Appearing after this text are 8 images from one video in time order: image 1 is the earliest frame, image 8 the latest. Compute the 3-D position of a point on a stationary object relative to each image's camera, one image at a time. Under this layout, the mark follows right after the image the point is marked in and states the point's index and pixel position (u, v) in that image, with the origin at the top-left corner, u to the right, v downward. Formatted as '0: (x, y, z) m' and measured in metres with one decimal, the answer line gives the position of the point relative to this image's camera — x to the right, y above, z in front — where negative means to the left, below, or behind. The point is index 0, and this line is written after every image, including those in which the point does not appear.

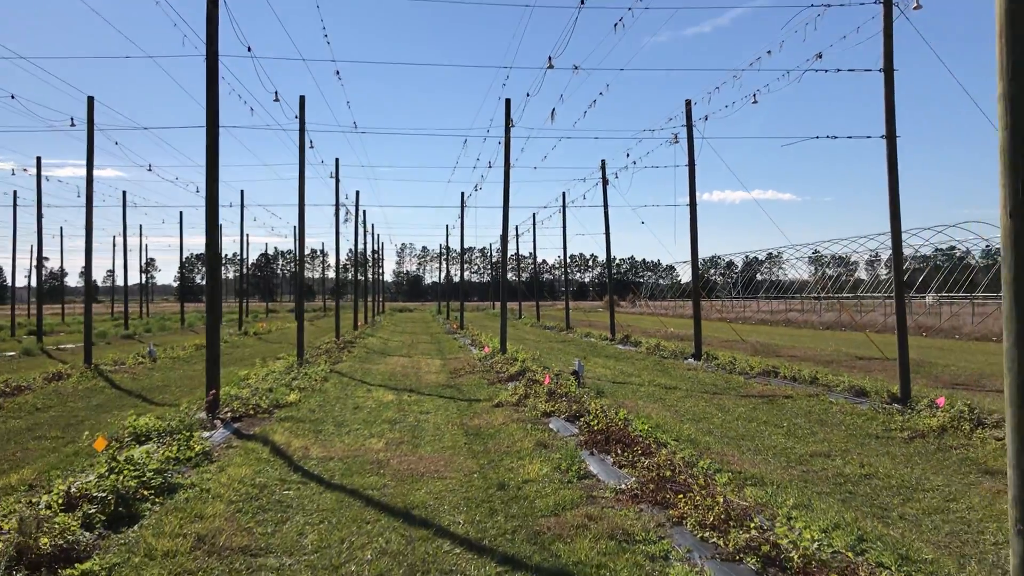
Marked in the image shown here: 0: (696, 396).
0: (+2.8, -1.7, +14.6) m
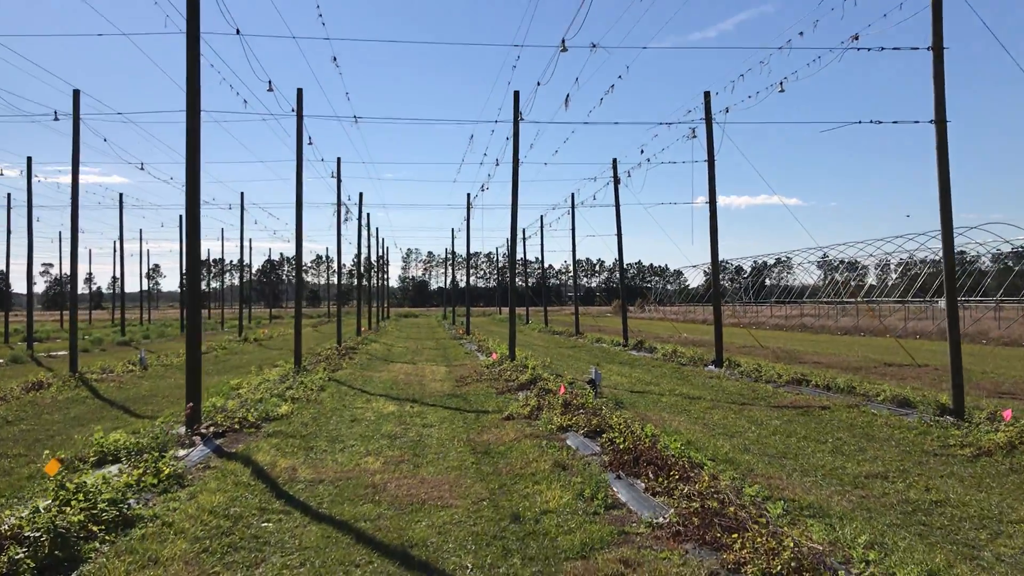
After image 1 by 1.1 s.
0: (+2.9, -1.7, +13.5) m
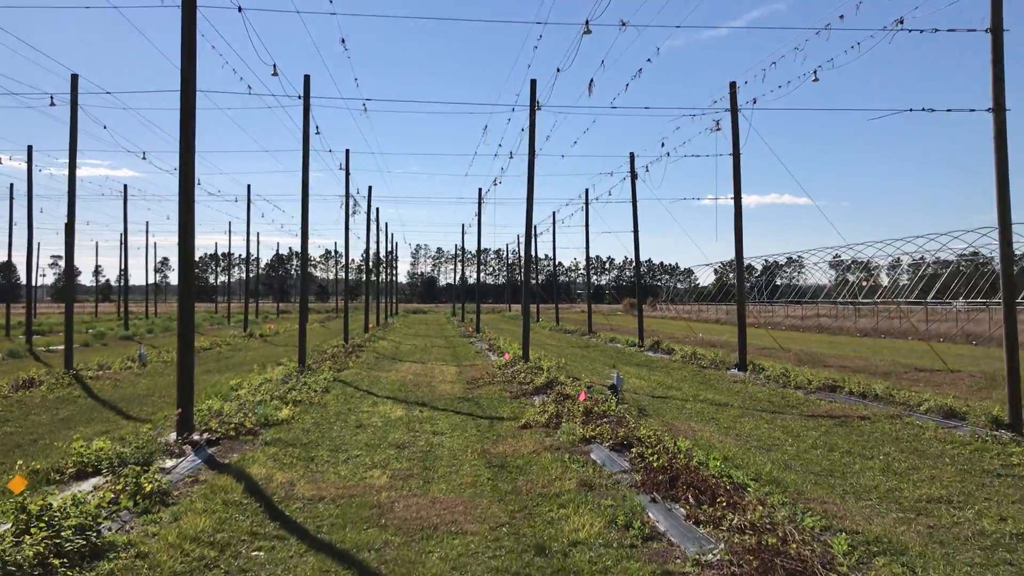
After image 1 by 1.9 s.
0: (+3.1, -1.7, +12.6) m
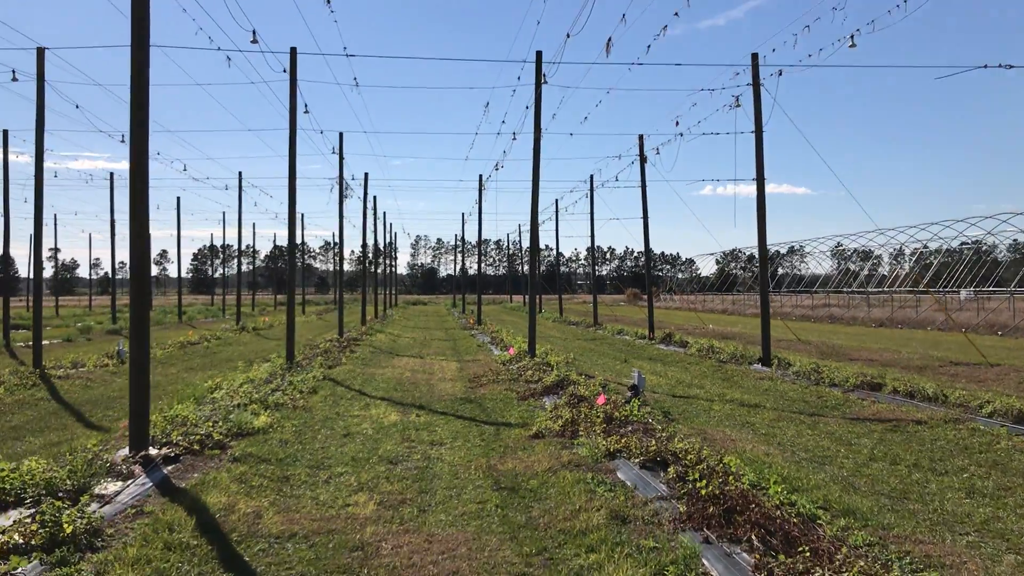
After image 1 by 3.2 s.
0: (+3.2, -1.5, +11.2) m
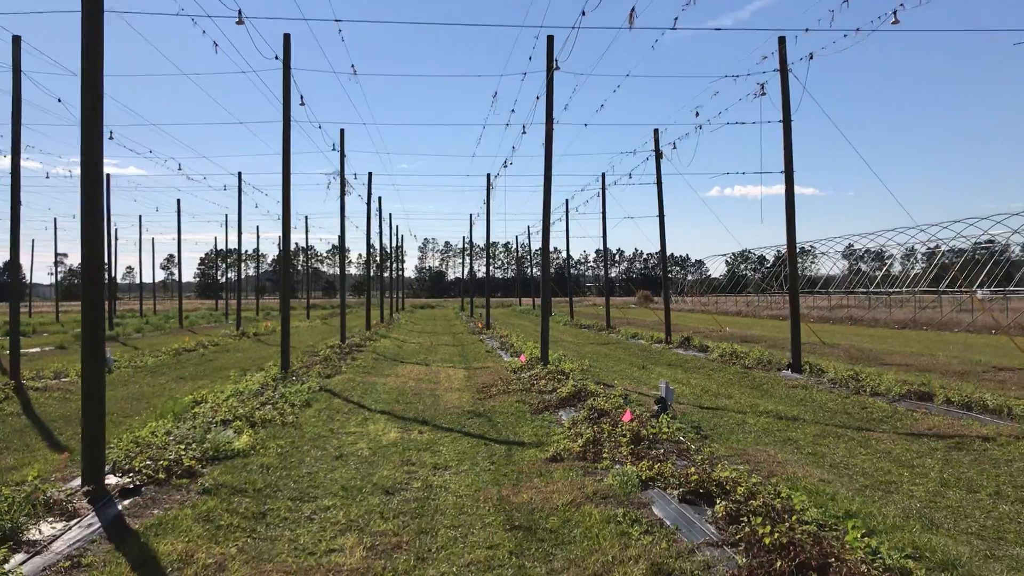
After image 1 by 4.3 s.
0: (+3.4, -1.5, +10.0) m
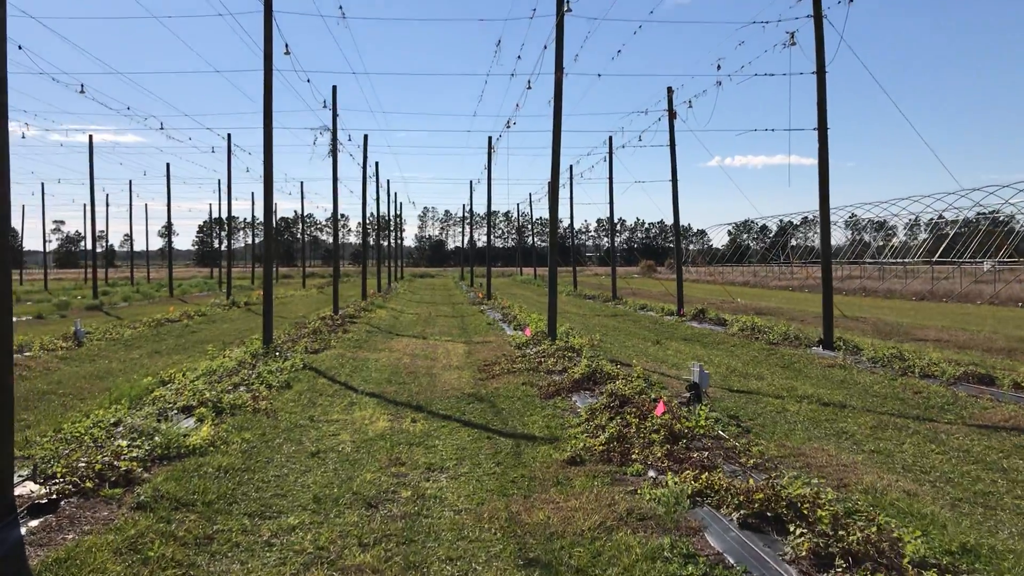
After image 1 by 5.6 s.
0: (+3.4, -1.3, +8.5) m
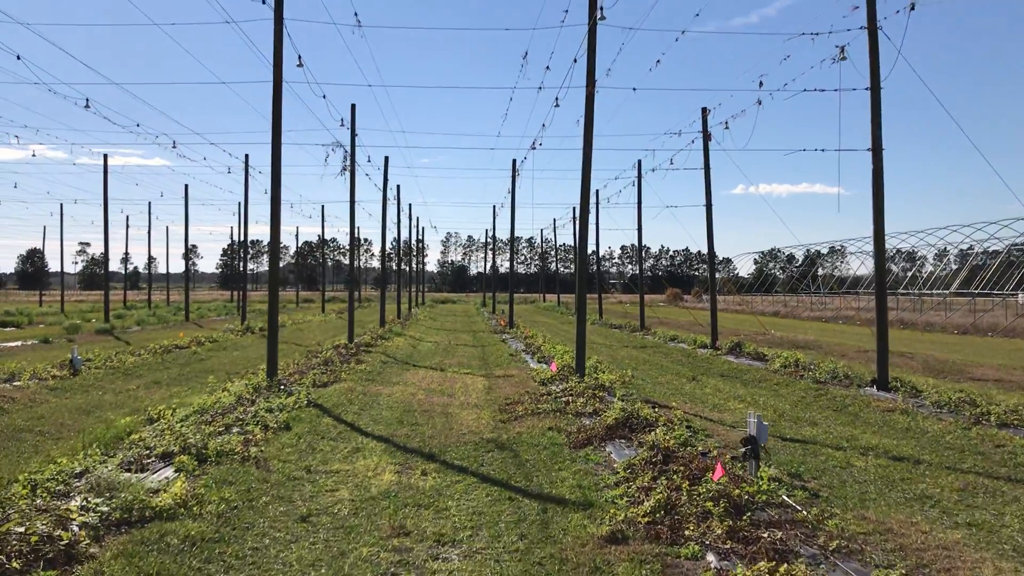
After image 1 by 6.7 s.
0: (+3.6, -1.6, +7.3) m
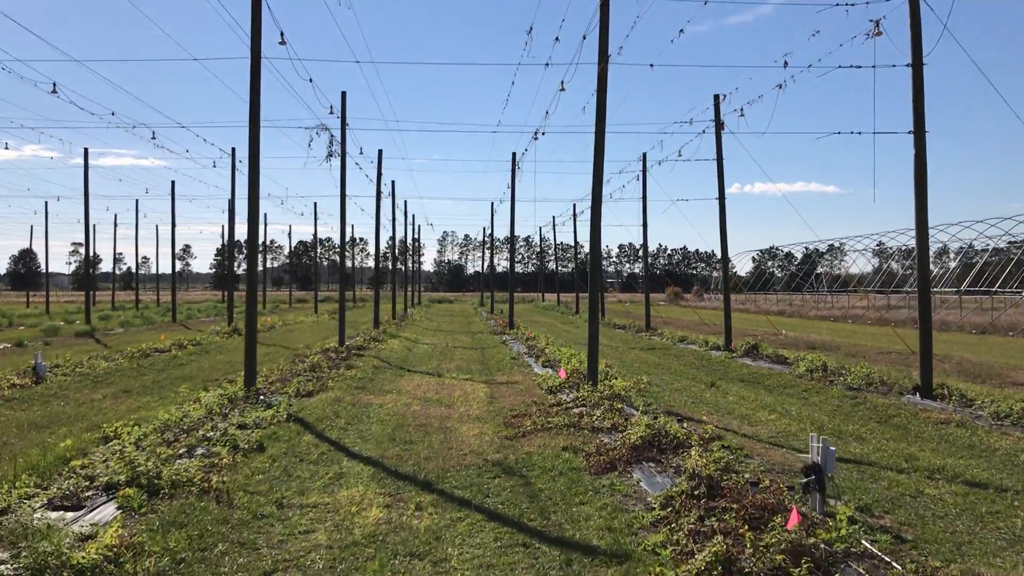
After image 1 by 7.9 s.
0: (+3.7, -1.5, +6.0) m
